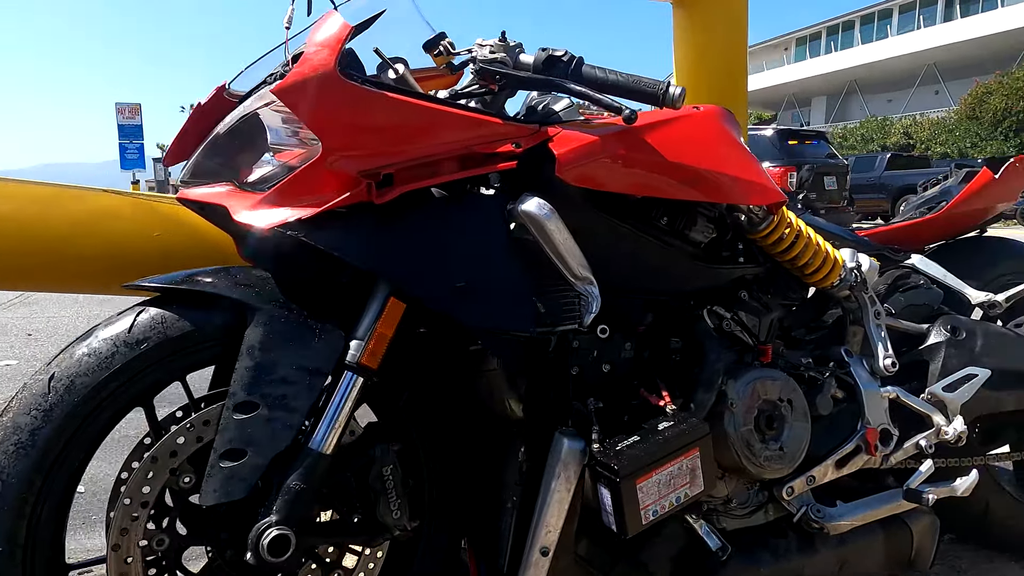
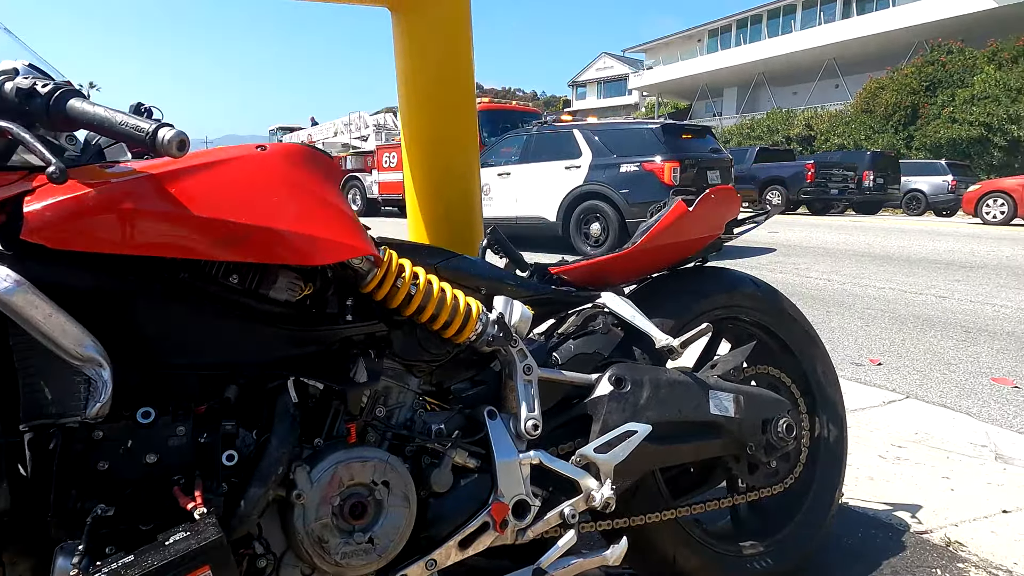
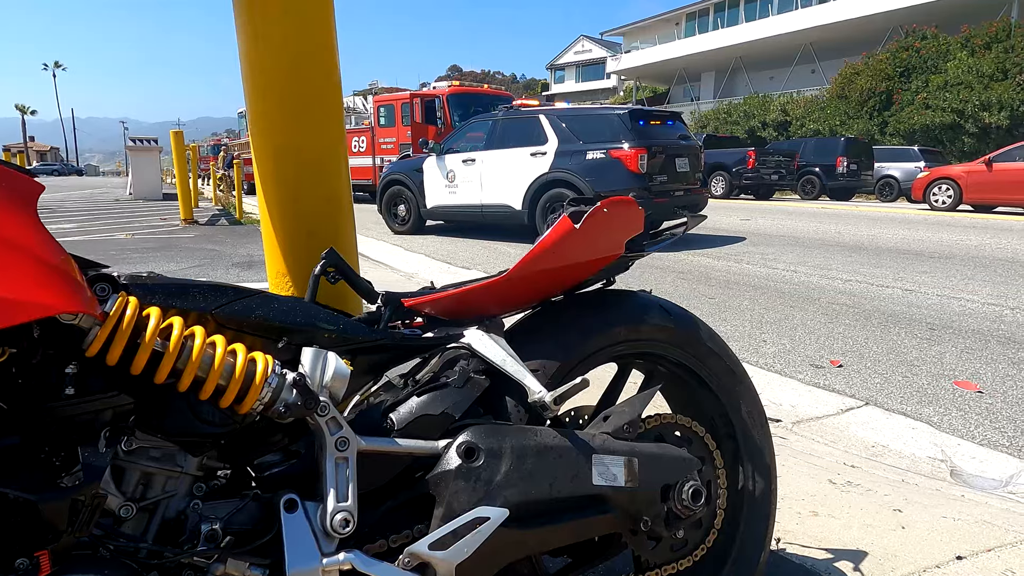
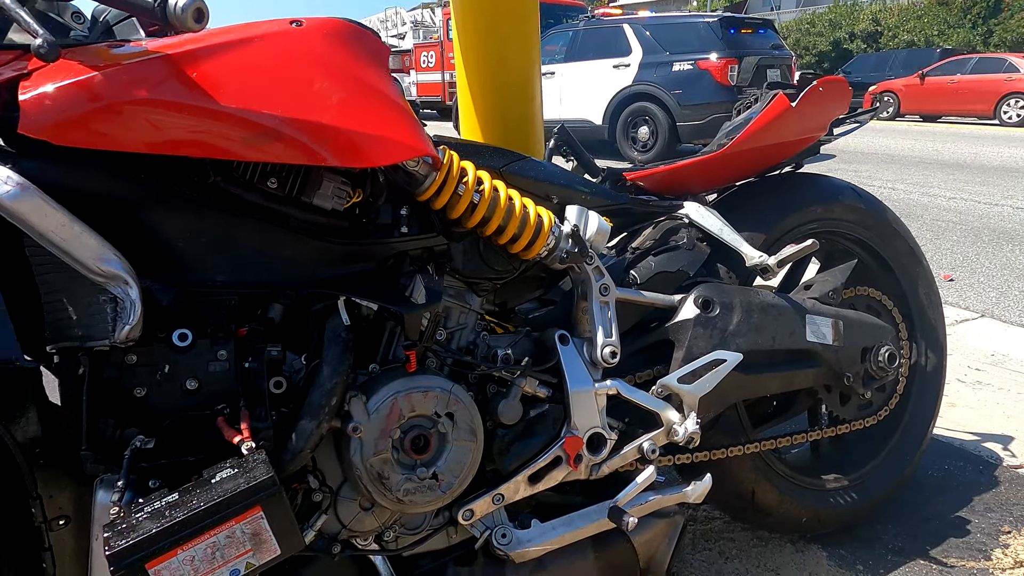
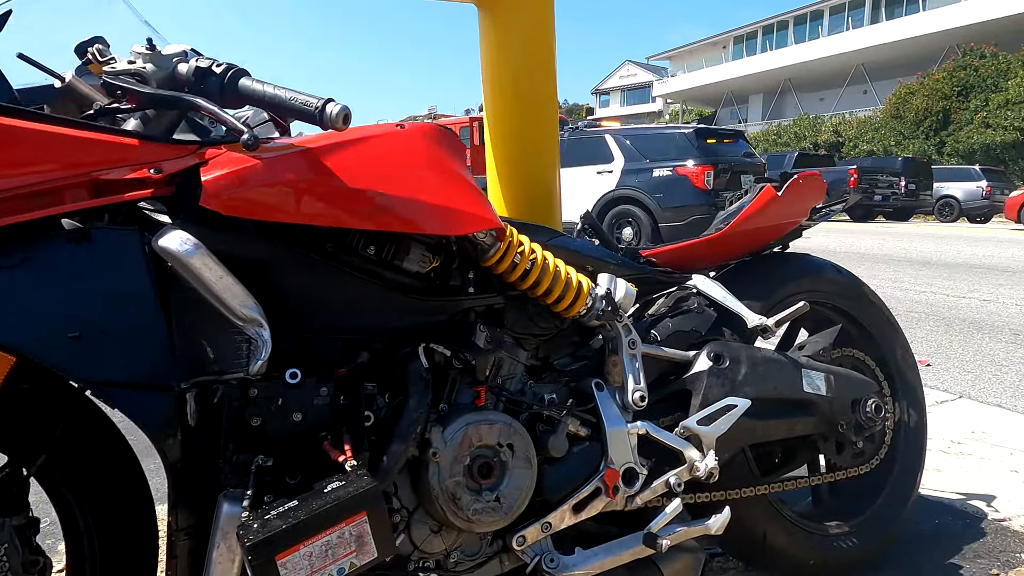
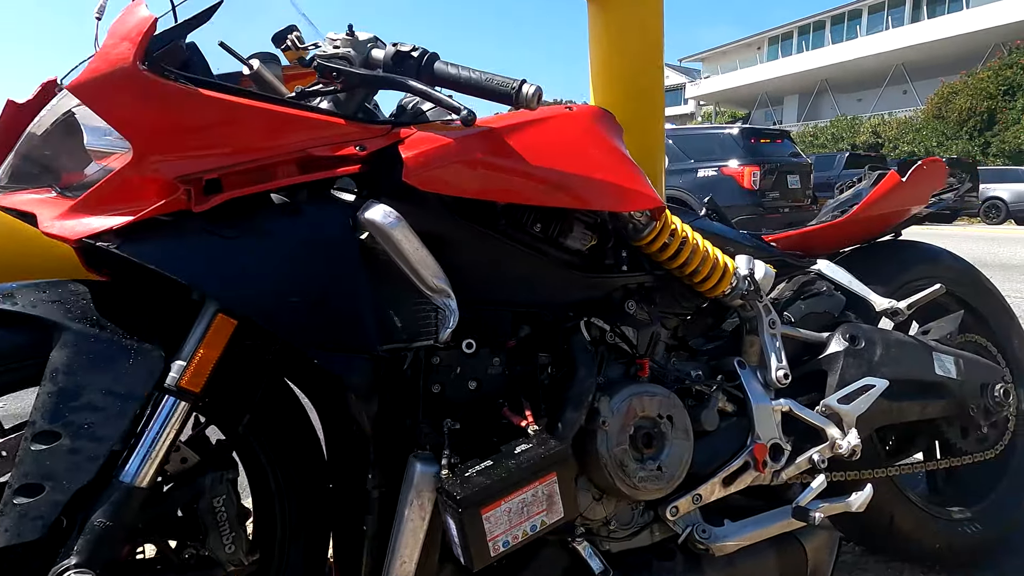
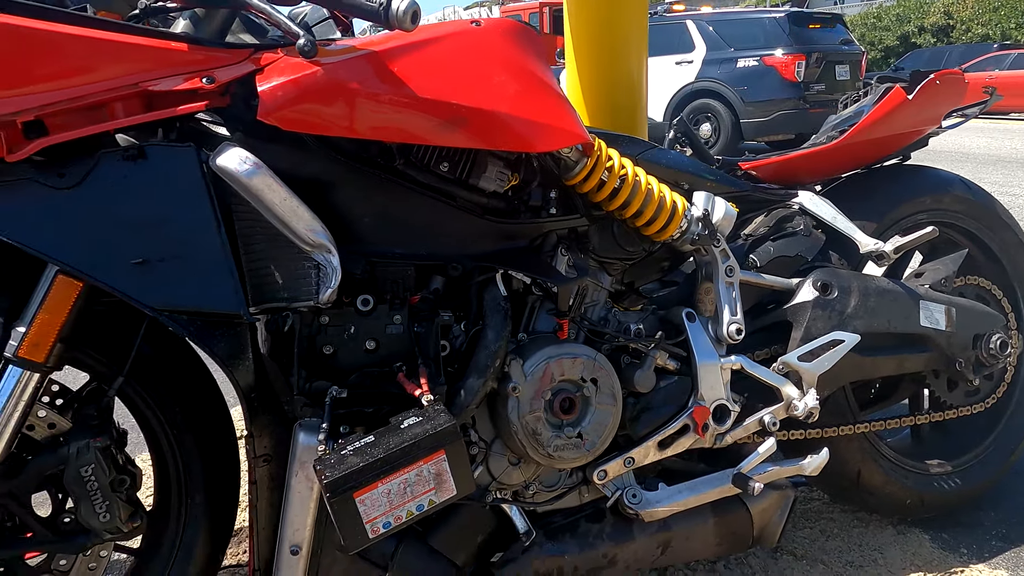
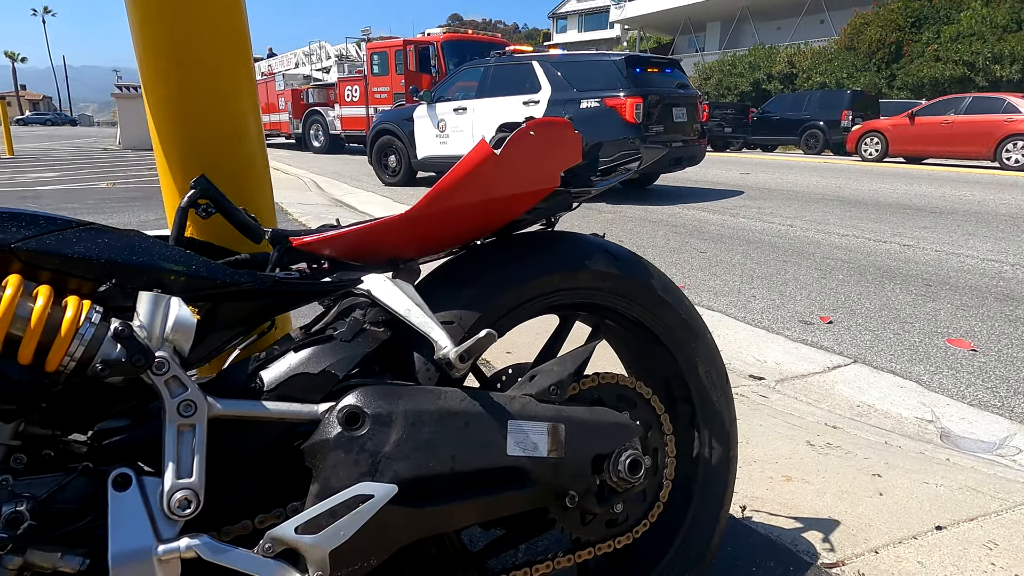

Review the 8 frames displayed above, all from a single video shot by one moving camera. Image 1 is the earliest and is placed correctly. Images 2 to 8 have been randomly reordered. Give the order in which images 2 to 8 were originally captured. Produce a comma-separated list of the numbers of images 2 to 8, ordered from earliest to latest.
6, 5, 2, 3, 8, 4, 7
